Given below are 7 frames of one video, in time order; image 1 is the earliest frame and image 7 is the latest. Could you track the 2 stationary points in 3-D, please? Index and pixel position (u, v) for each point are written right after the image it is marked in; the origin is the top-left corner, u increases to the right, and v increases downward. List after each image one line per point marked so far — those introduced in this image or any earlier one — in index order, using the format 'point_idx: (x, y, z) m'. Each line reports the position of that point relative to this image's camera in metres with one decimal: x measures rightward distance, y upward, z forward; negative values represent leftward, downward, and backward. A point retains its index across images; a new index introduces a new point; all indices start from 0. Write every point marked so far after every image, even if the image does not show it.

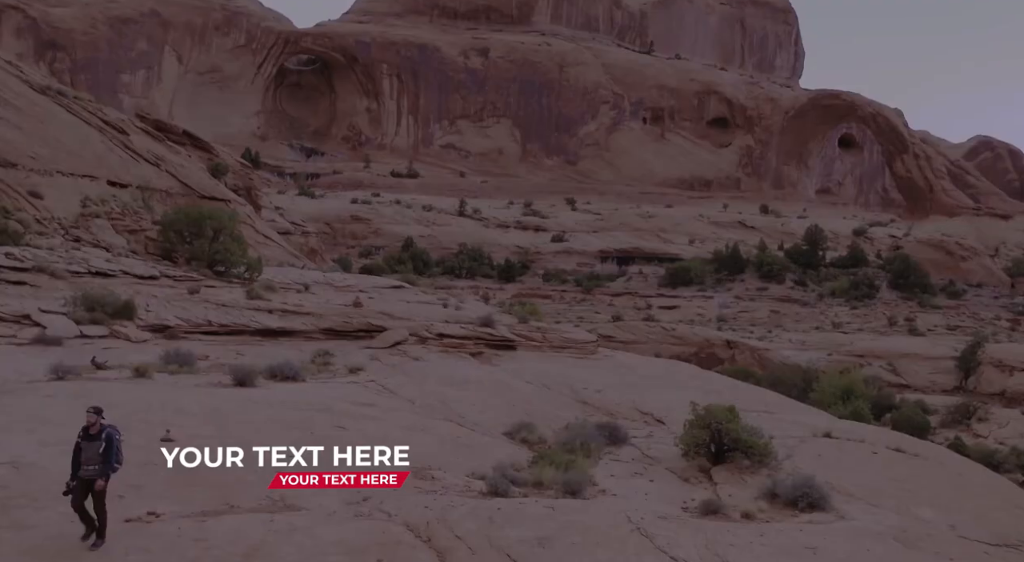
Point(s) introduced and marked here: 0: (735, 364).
0: (+3.4, -1.3, +19.2) m
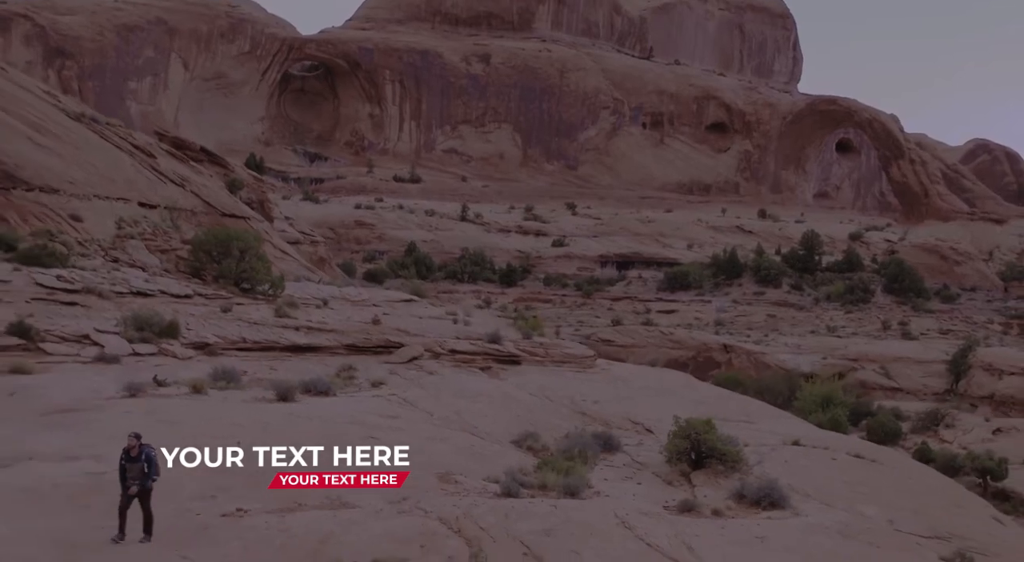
0: (+3.4, -1.3, +19.6) m
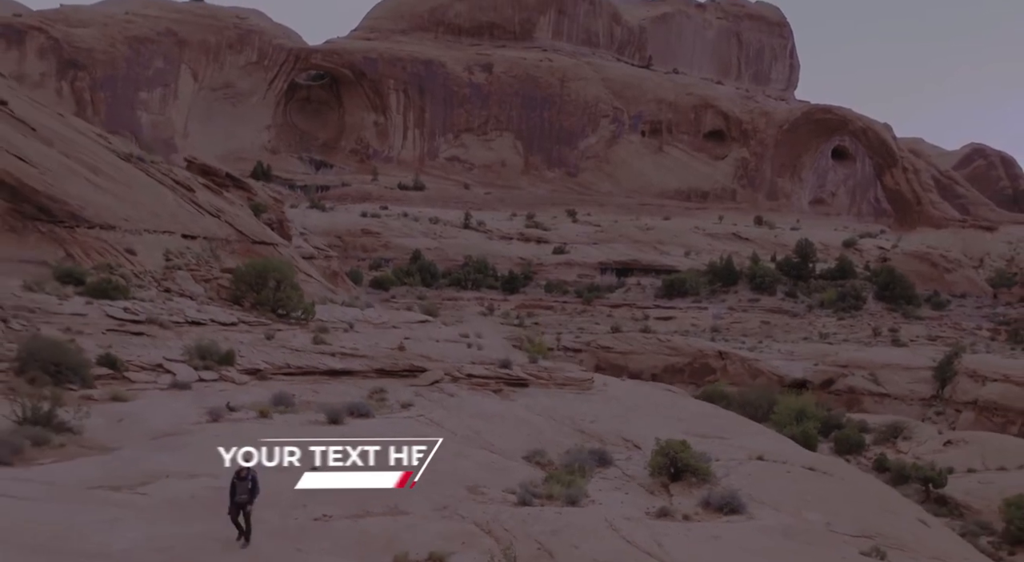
0: (+3.5, -1.5, +20.4) m
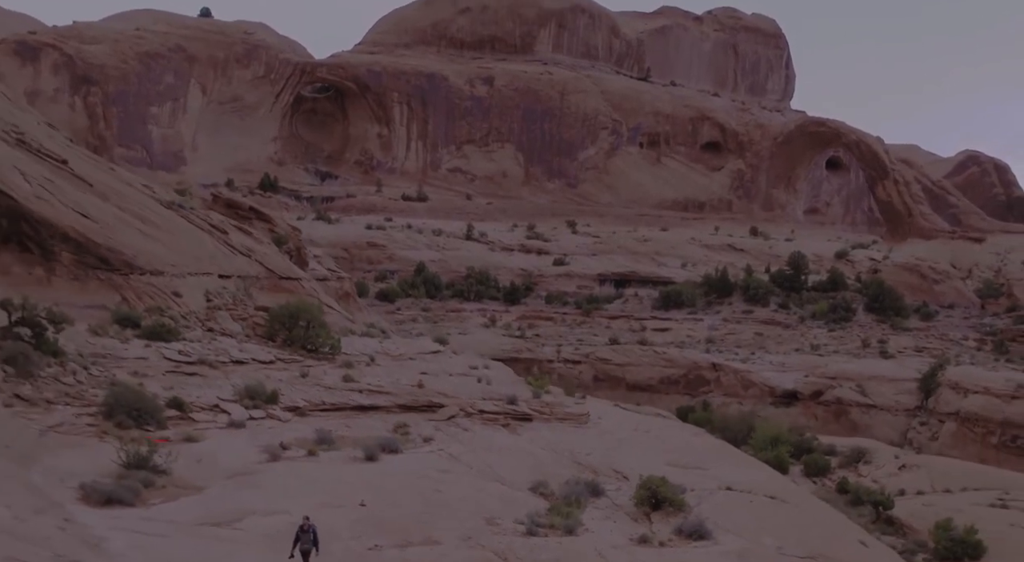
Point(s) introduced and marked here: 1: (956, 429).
0: (+3.5, -1.7, +21.3) m
1: (+6.7, -2.2, +19.3) m
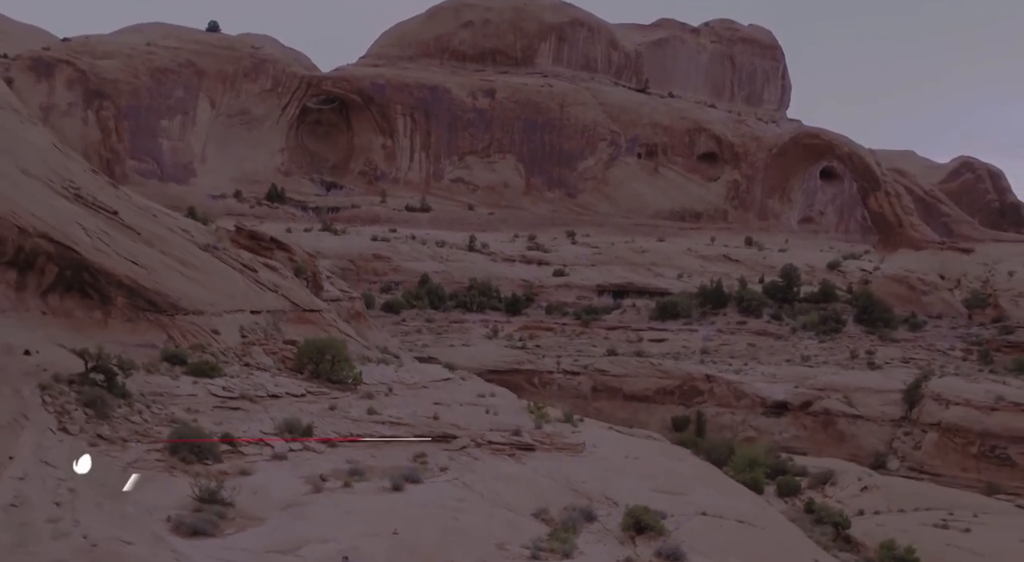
0: (+3.5, -2.0, +22.2) m
1: (+6.7, -2.5, +20.2) m
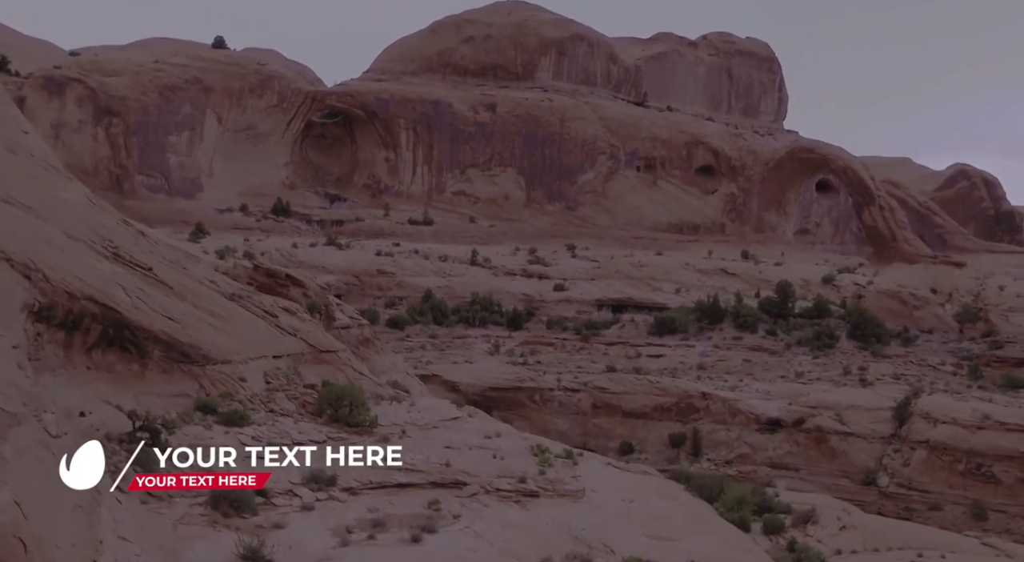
0: (+3.6, -2.4, +22.8) m
1: (+6.8, -2.9, +20.9) m
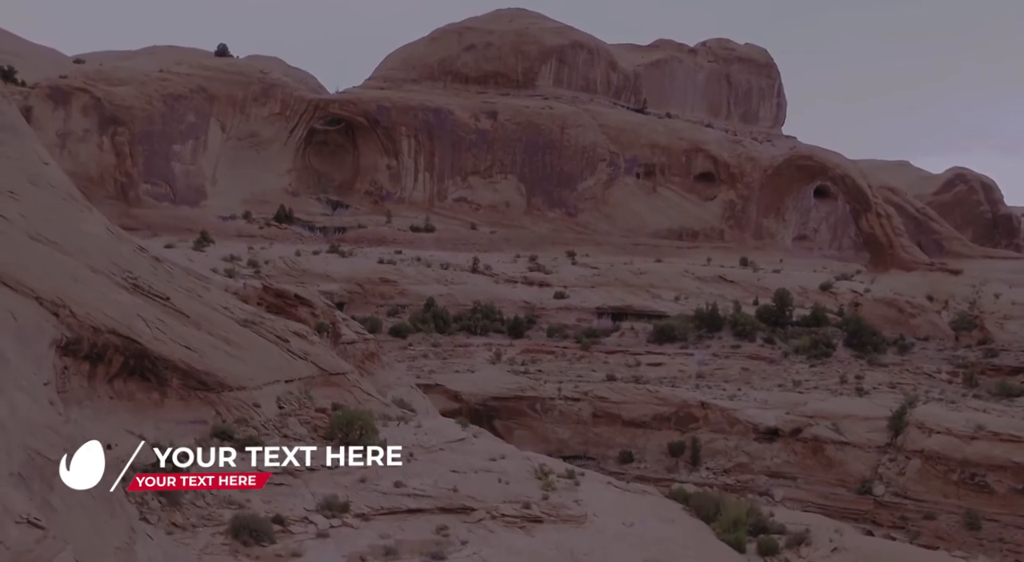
0: (+3.6, -2.6, +23.2) m
1: (+6.8, -3.1, +21.3) m
